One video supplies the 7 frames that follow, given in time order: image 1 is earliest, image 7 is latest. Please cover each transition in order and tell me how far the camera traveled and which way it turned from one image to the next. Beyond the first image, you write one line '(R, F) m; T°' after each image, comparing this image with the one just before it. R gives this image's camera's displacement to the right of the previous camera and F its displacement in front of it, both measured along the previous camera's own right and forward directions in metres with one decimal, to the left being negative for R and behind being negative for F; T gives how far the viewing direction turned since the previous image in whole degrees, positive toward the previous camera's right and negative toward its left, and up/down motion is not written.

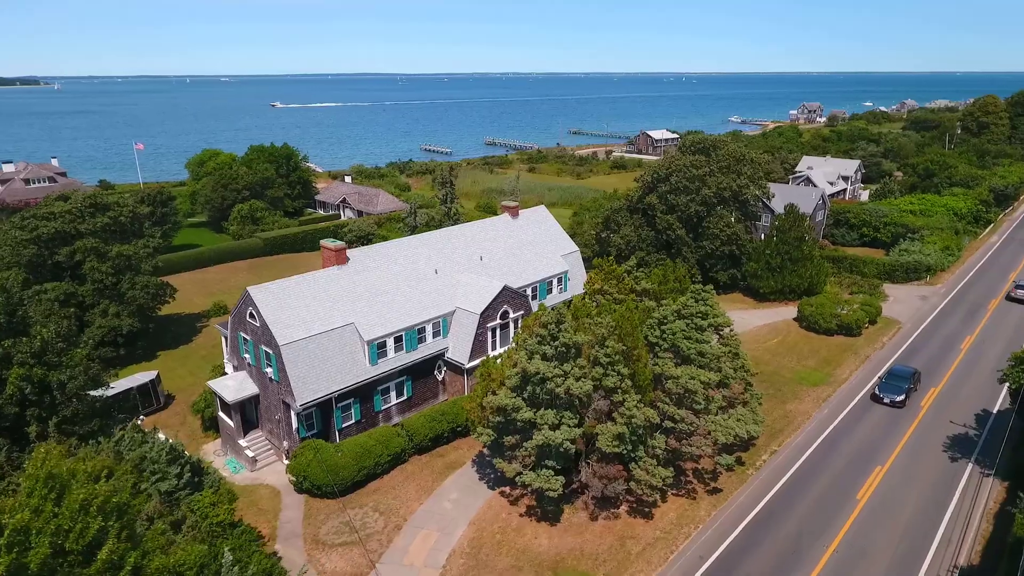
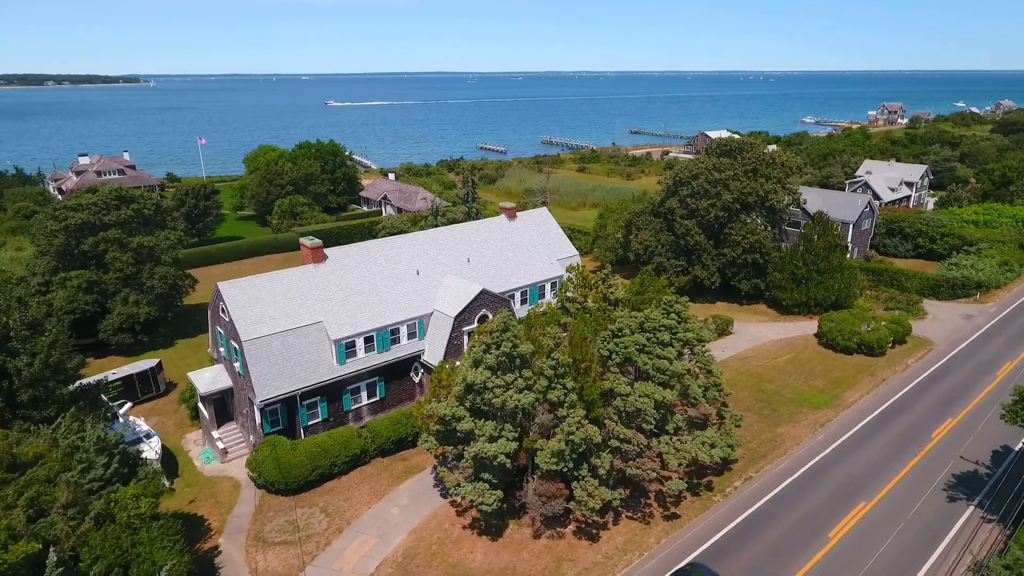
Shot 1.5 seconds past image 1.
(+4.5, +1.1) m; -6°
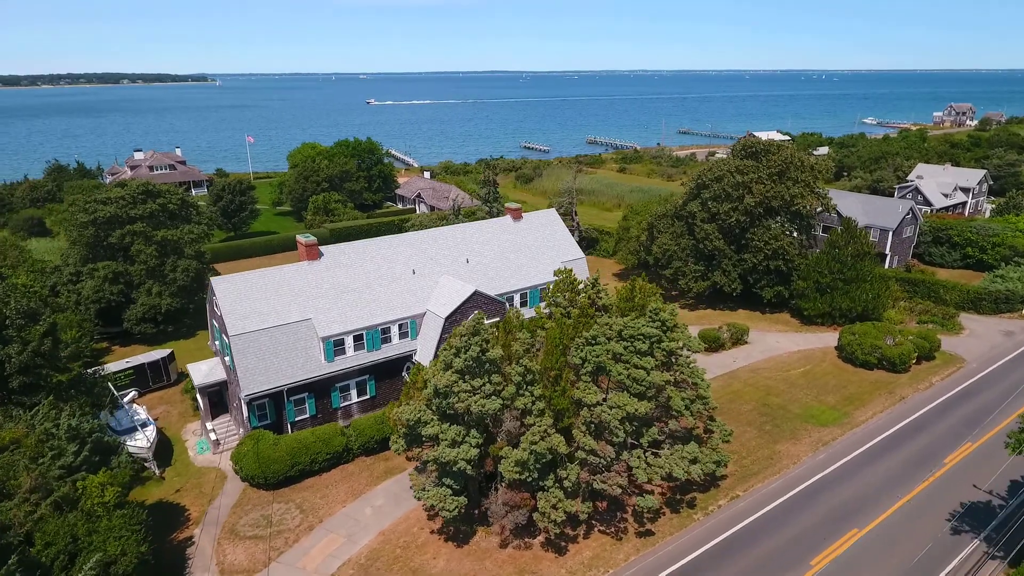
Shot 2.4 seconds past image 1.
(+2.9, +0.6) m; -4°
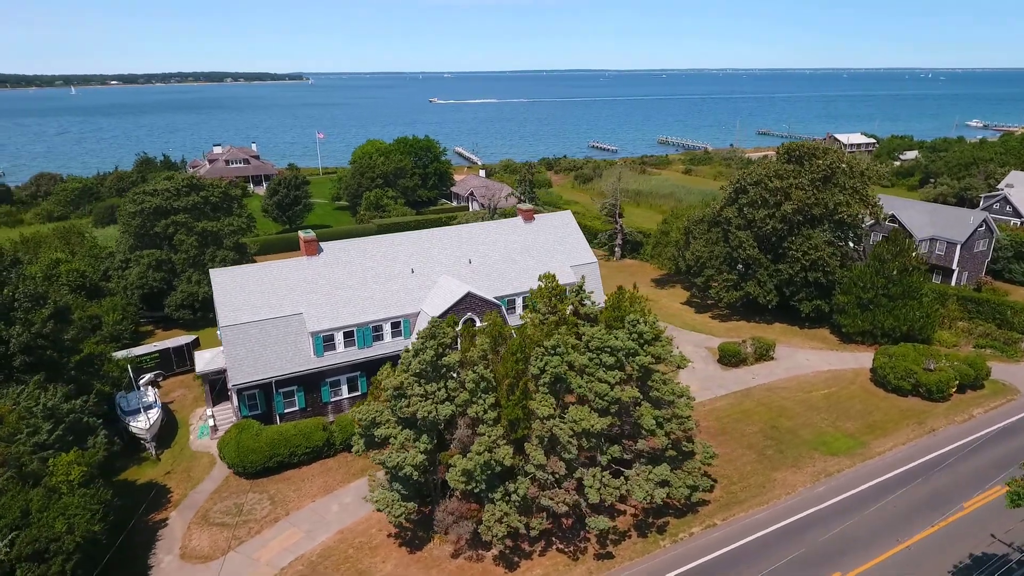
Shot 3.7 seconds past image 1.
(+4.1, +1.0) m; -7°
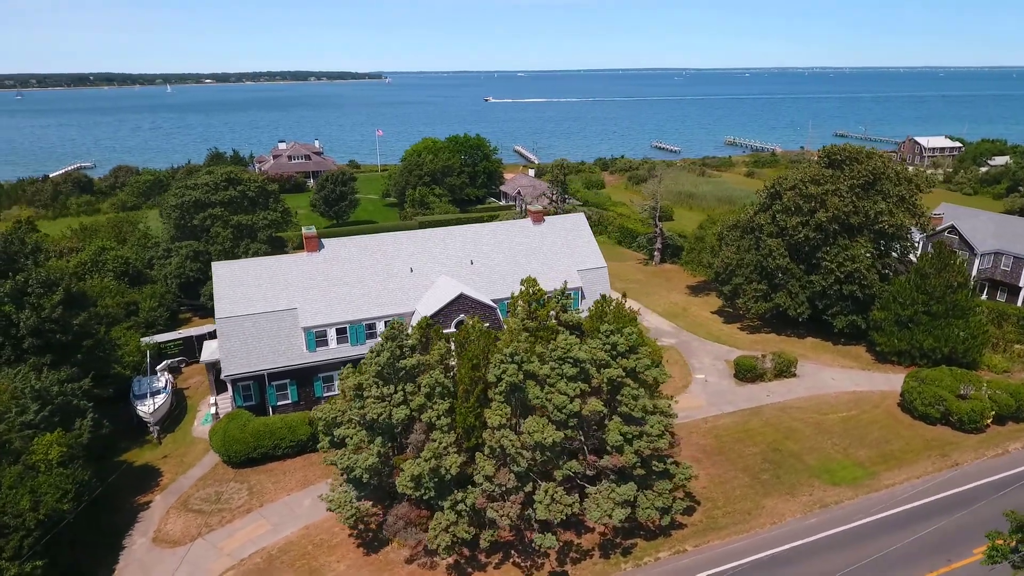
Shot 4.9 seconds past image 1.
(+3.7, +0.8) m; -6°
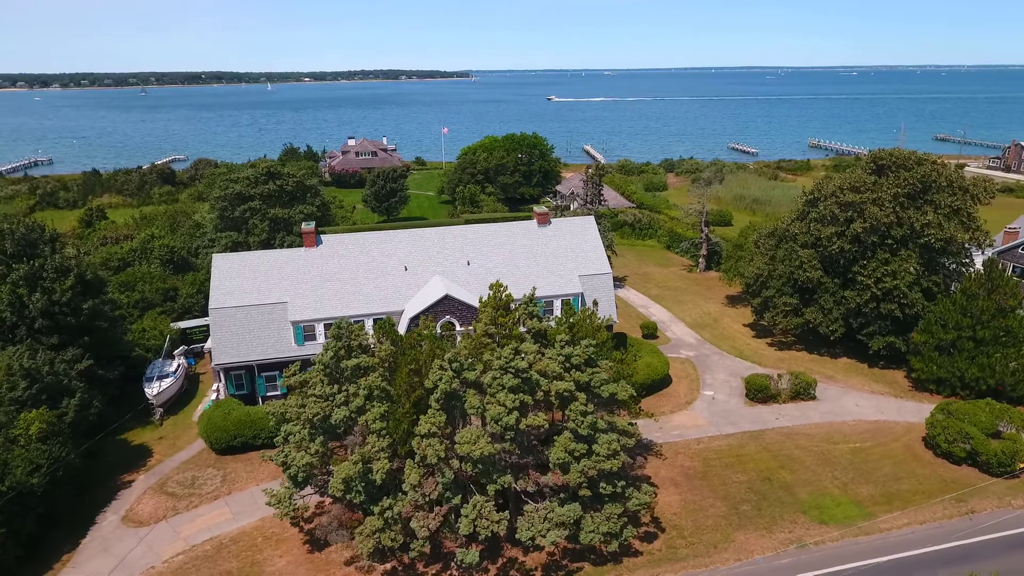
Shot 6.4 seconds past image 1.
(+4.5, +1.1) m; -7°
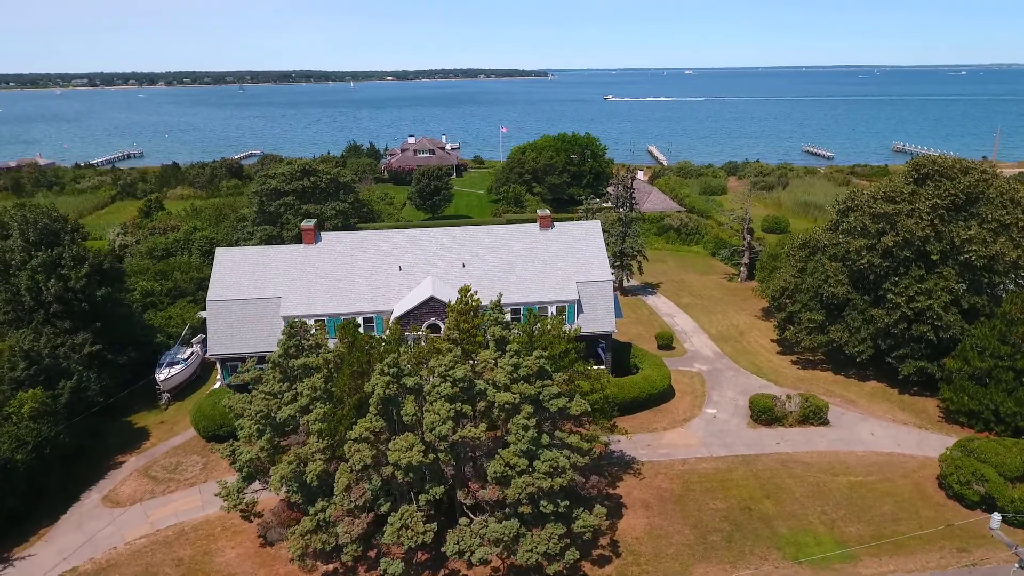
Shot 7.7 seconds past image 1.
(+4.1, +0.9) m; -7°
